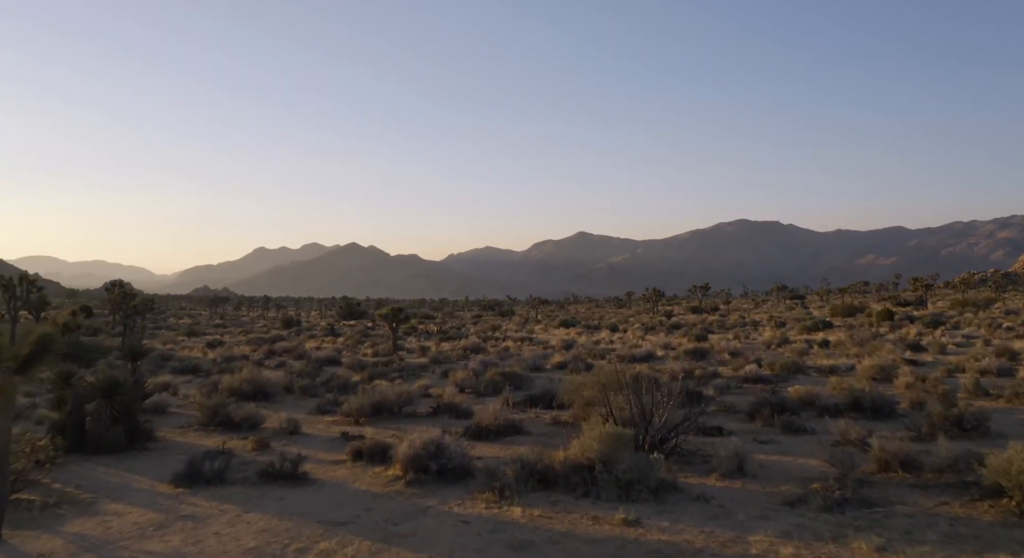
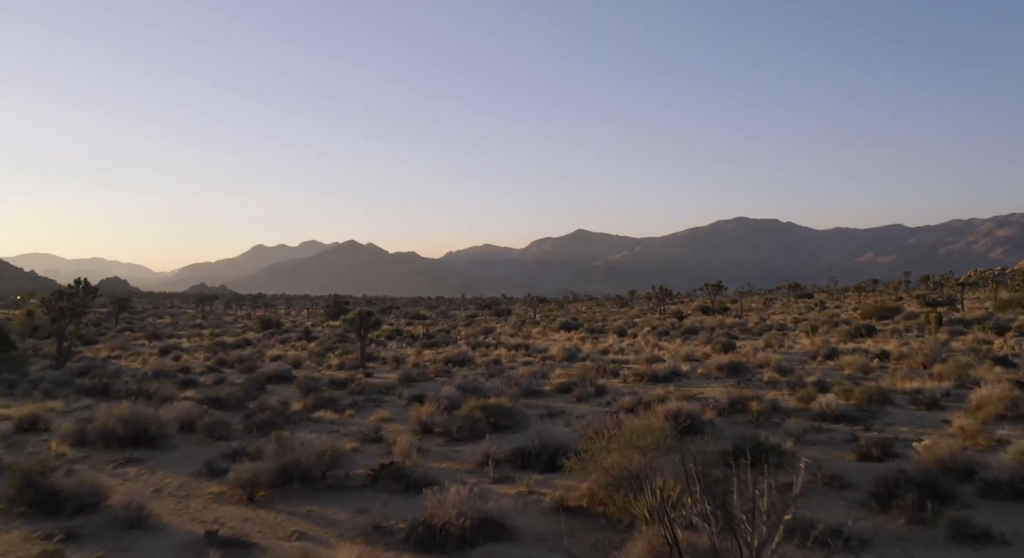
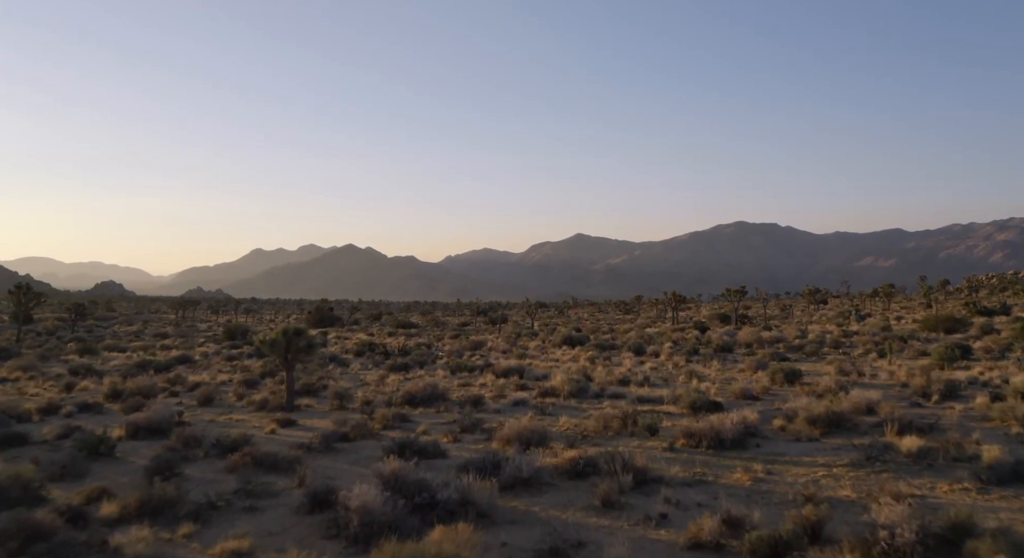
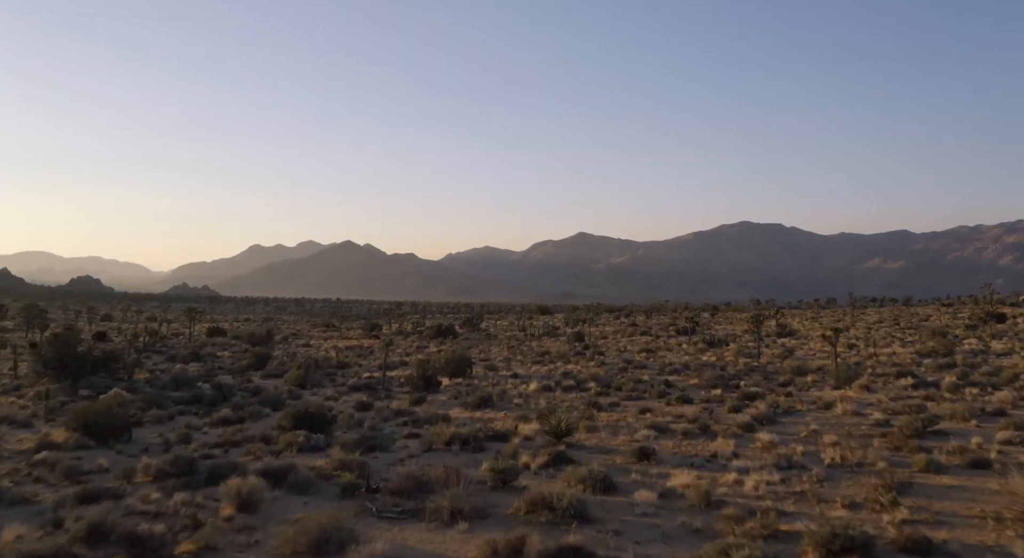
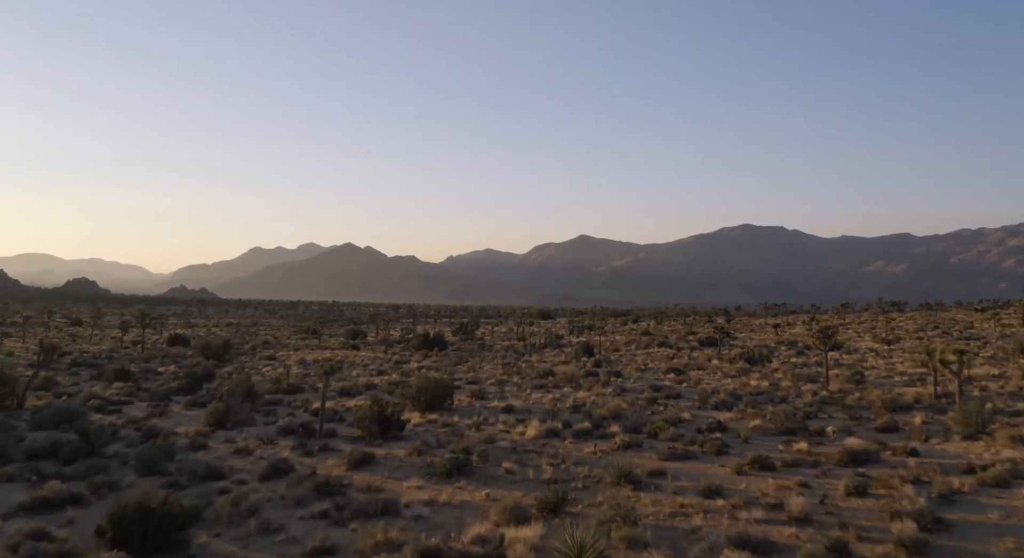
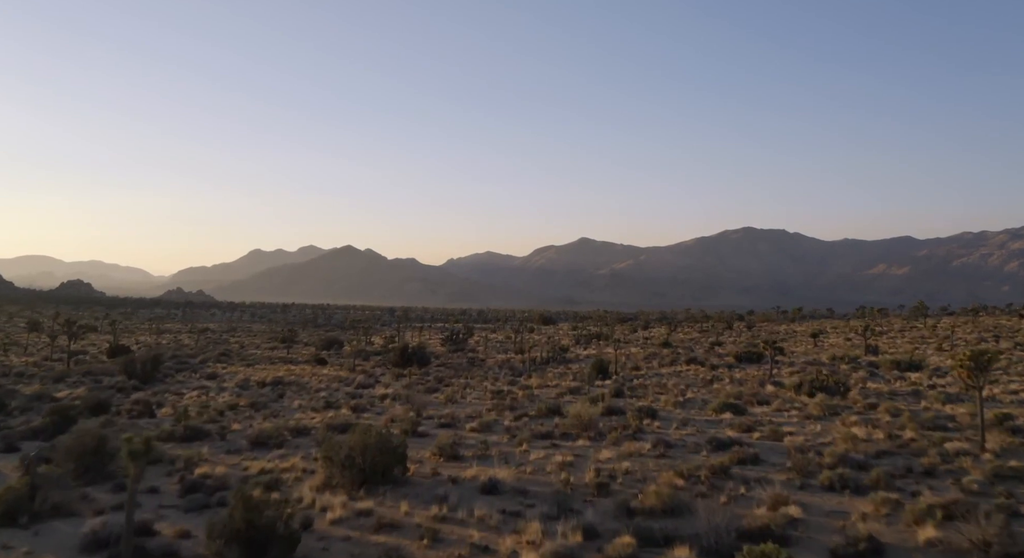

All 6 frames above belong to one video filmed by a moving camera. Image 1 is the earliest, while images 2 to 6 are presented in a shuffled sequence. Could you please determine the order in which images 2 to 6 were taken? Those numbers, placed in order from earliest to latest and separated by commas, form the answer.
2, 3, 4, 5, 6
